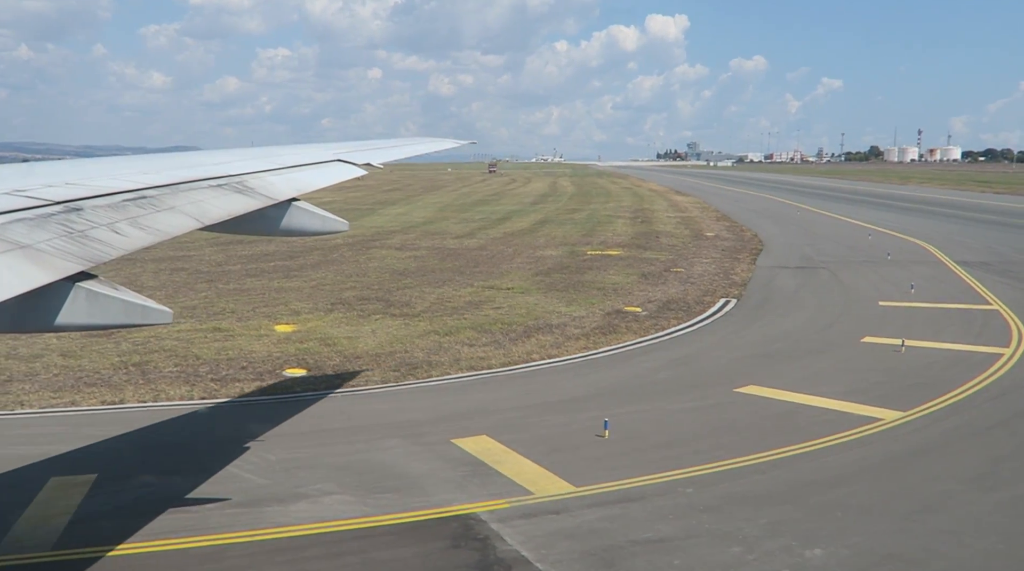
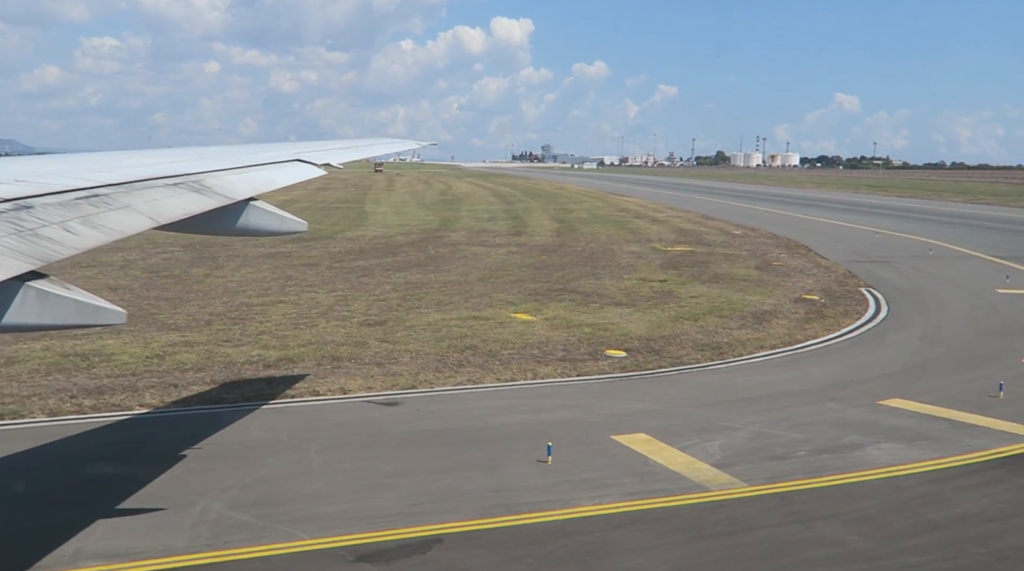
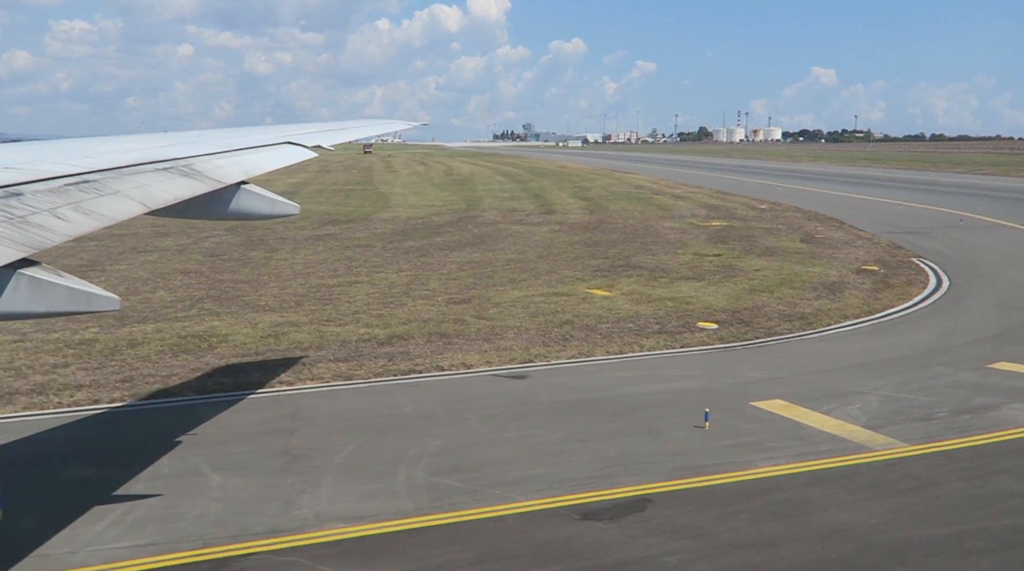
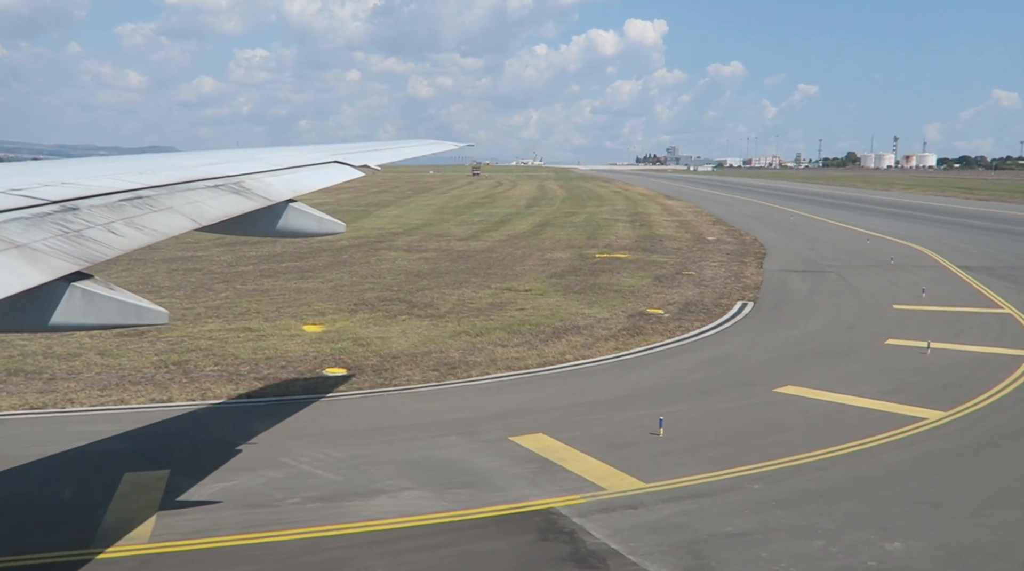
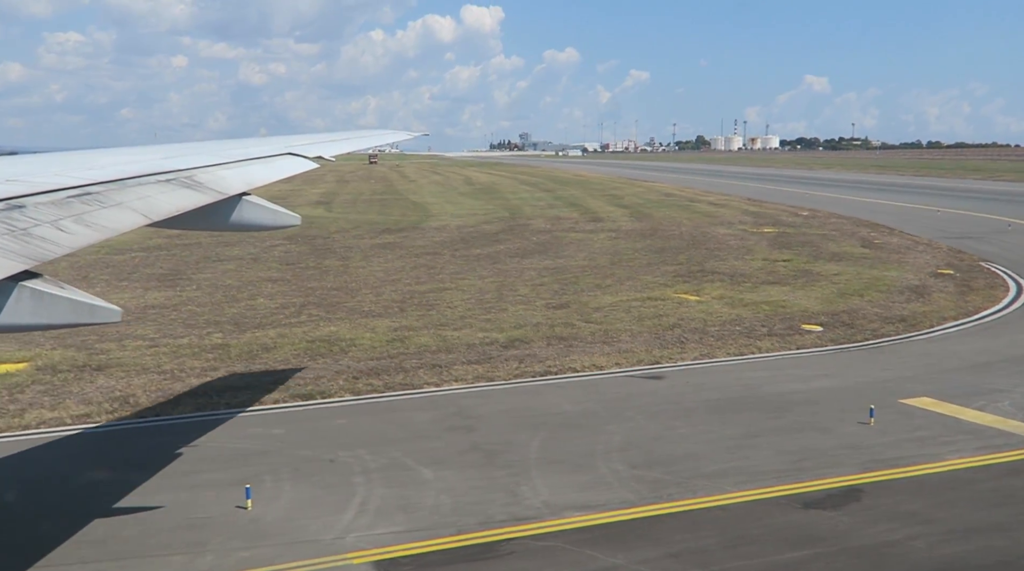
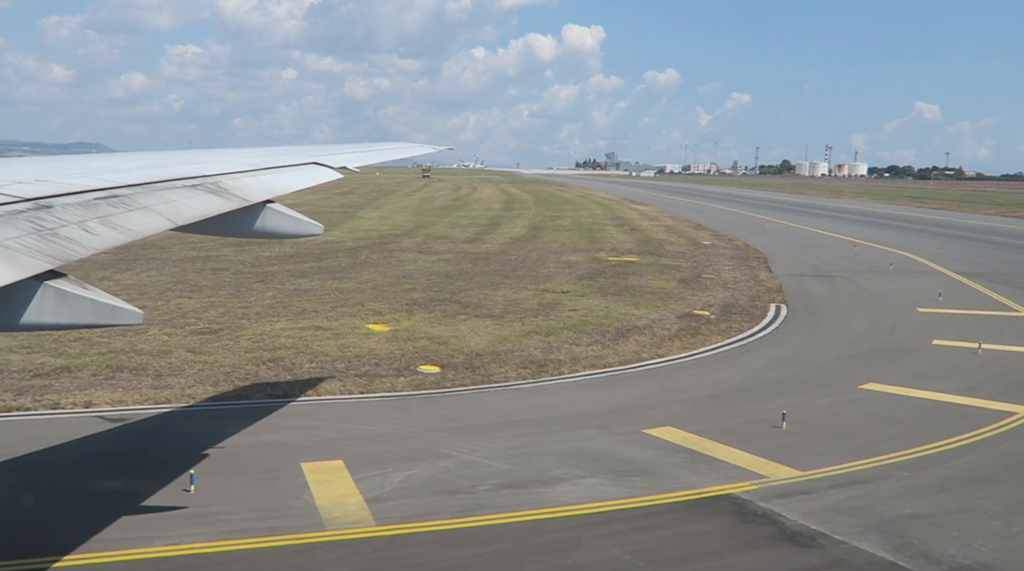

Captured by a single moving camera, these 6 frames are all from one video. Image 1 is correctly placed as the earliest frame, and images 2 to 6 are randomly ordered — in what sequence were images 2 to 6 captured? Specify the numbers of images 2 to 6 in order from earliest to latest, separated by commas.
4, 6, 2, 3, 5
